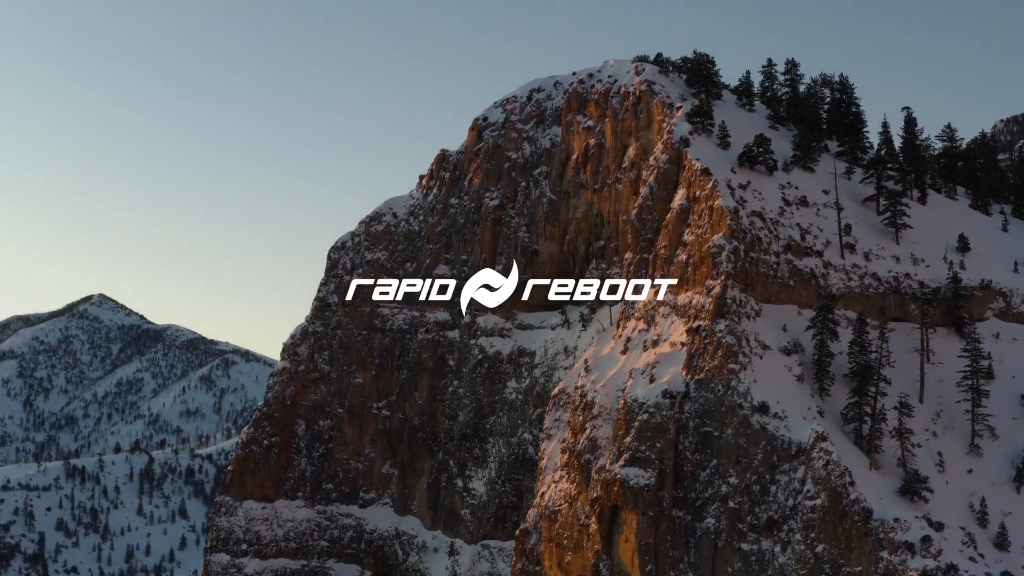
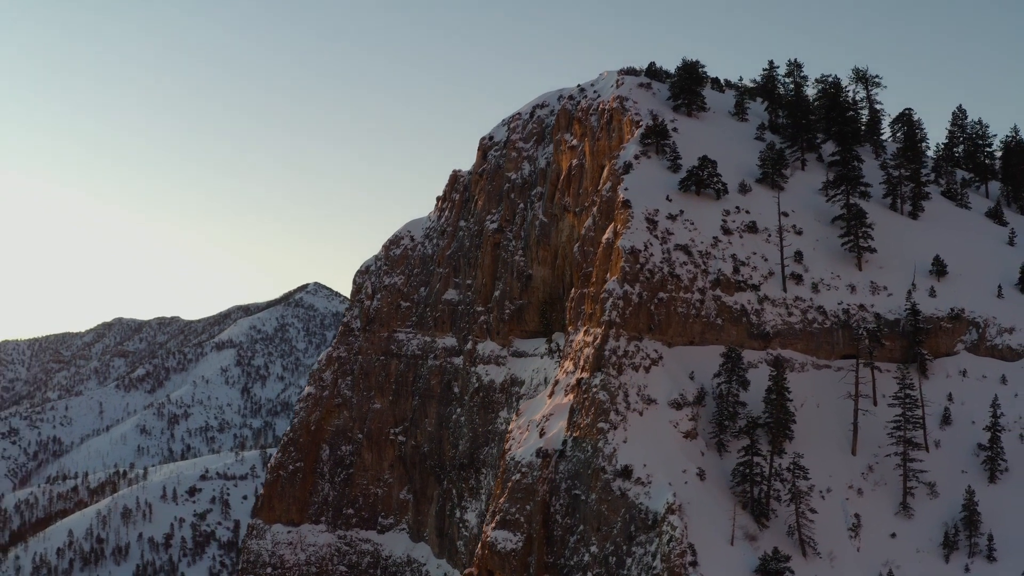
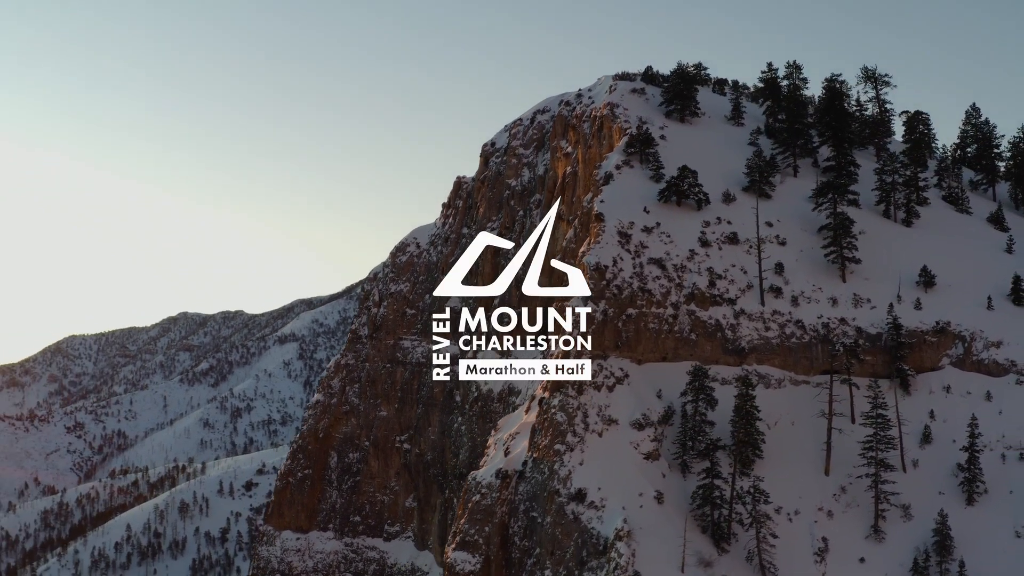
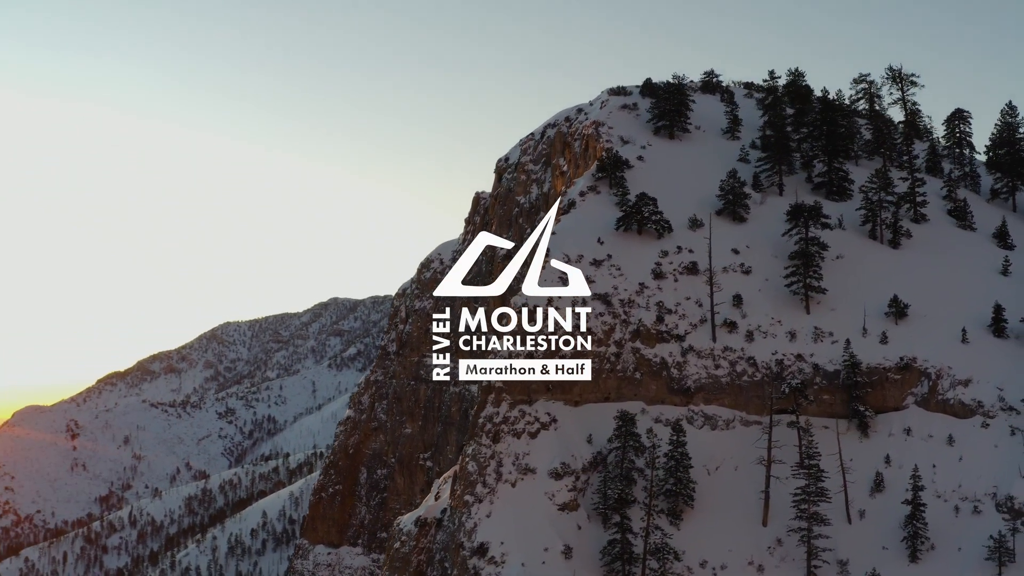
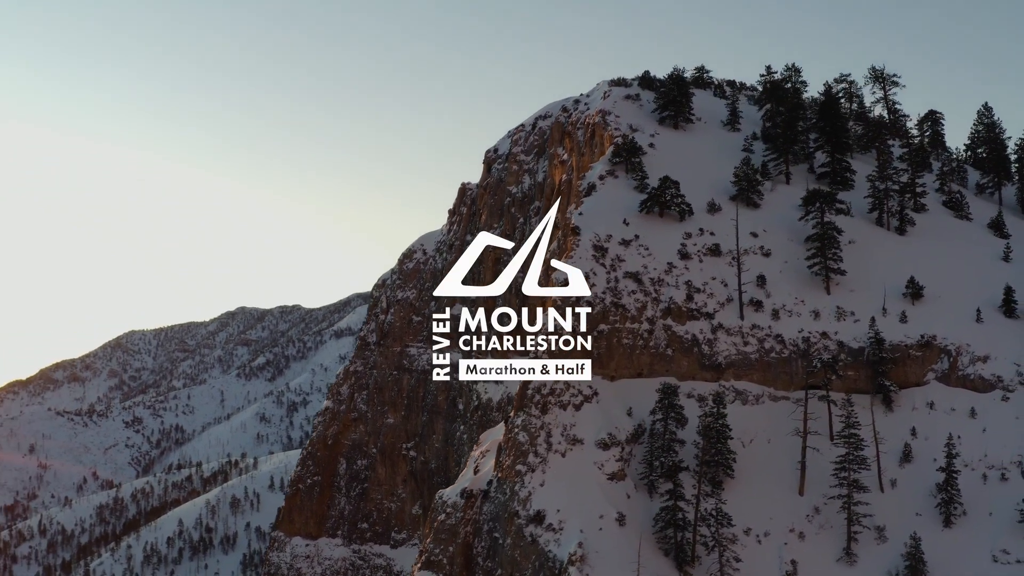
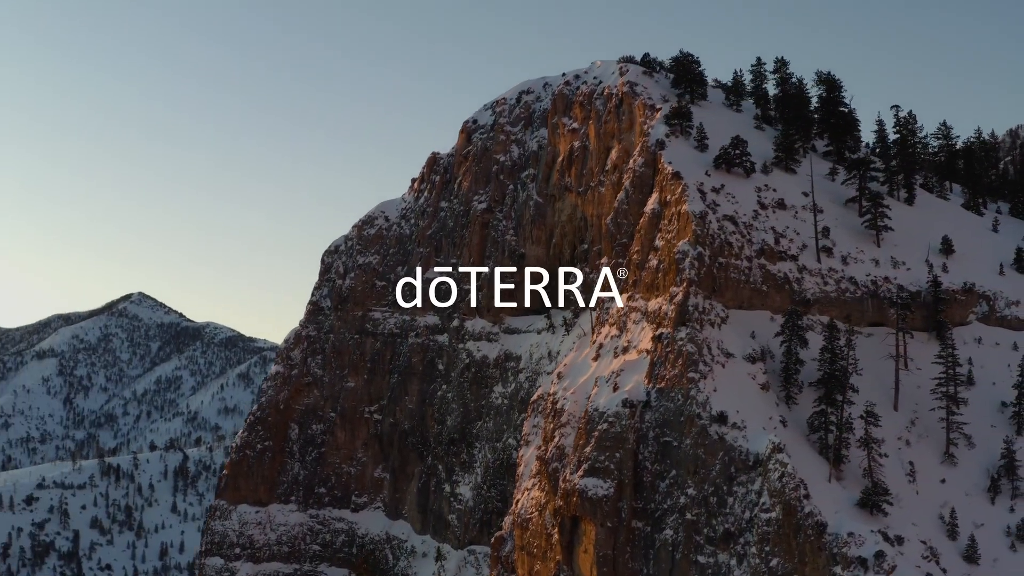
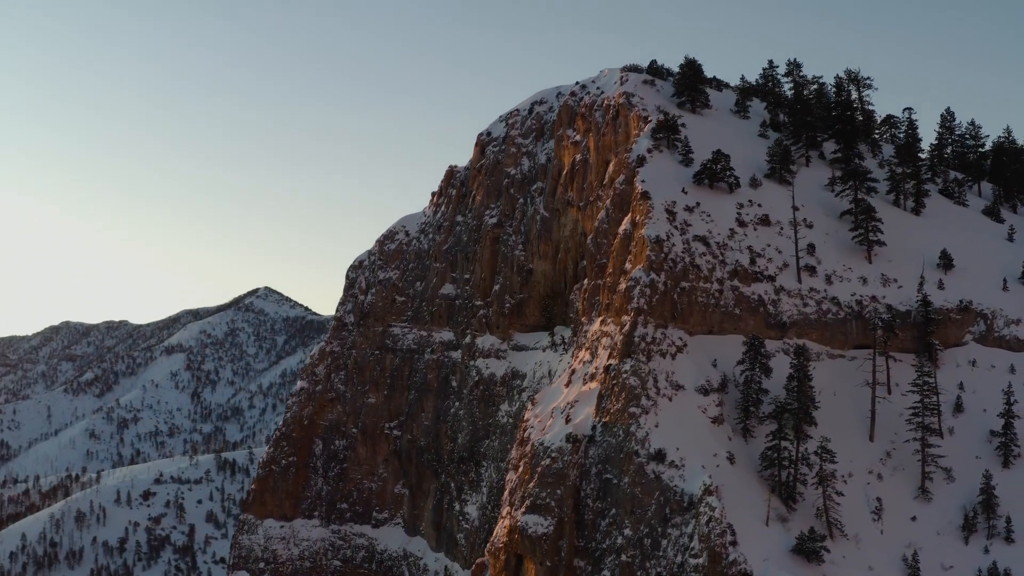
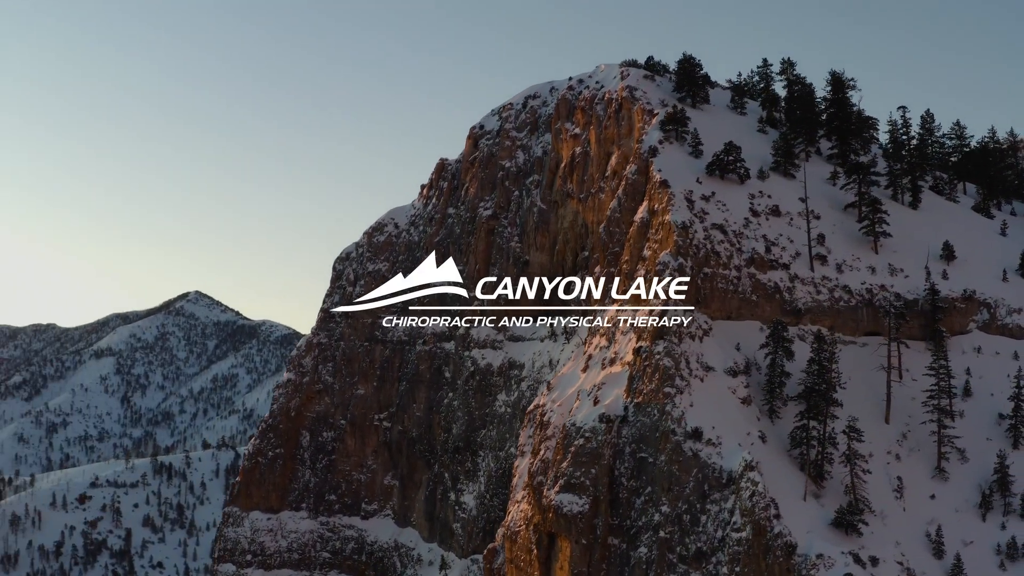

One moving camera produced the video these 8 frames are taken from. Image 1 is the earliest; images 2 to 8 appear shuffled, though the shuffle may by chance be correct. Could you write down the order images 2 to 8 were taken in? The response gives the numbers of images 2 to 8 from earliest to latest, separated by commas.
6, 8, 7, 2, 3, 5, 4
